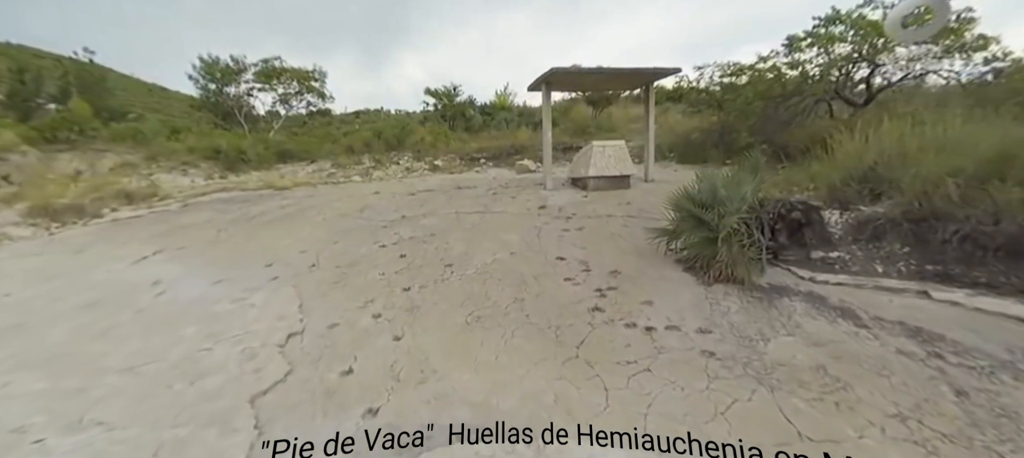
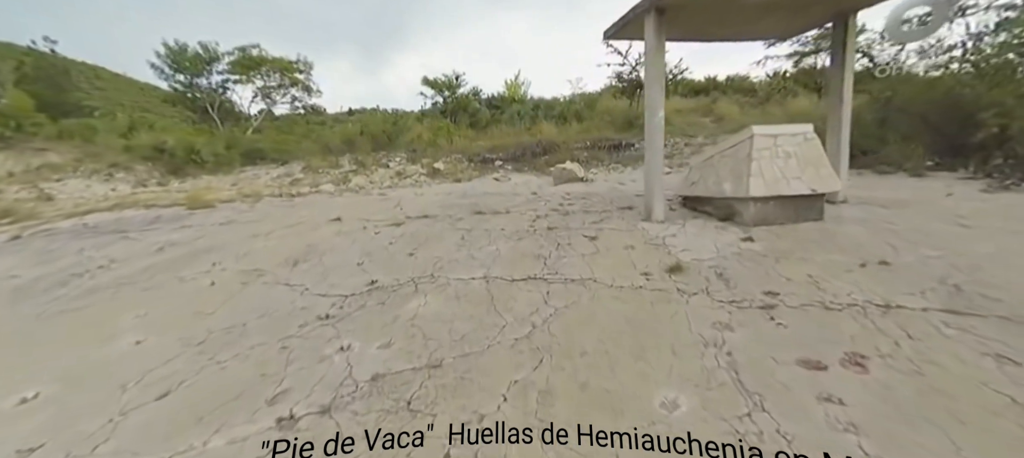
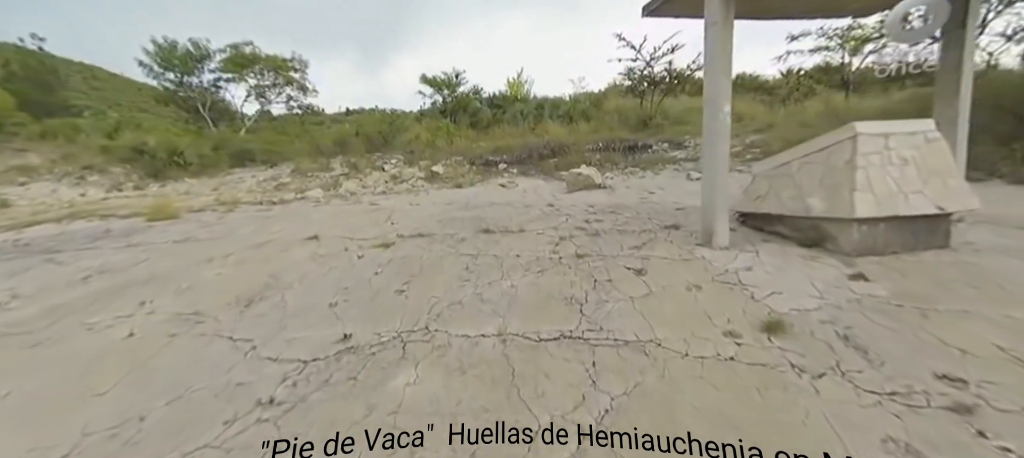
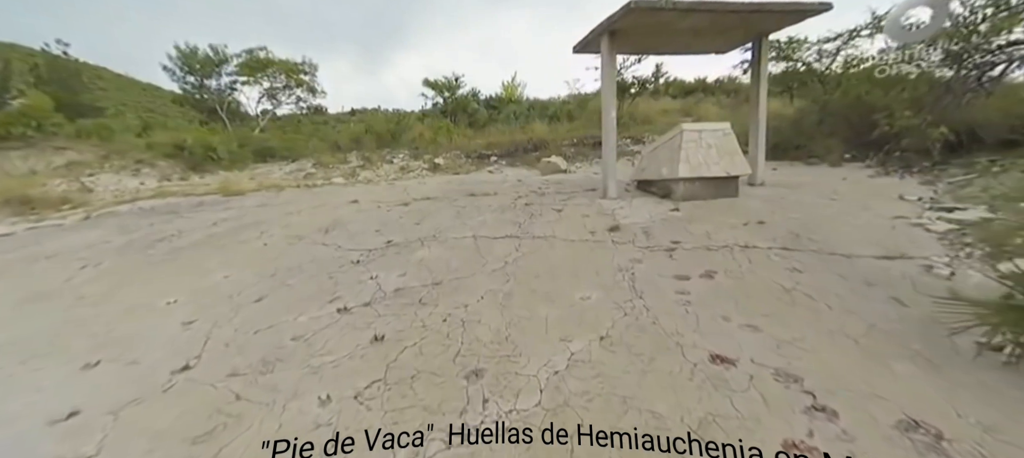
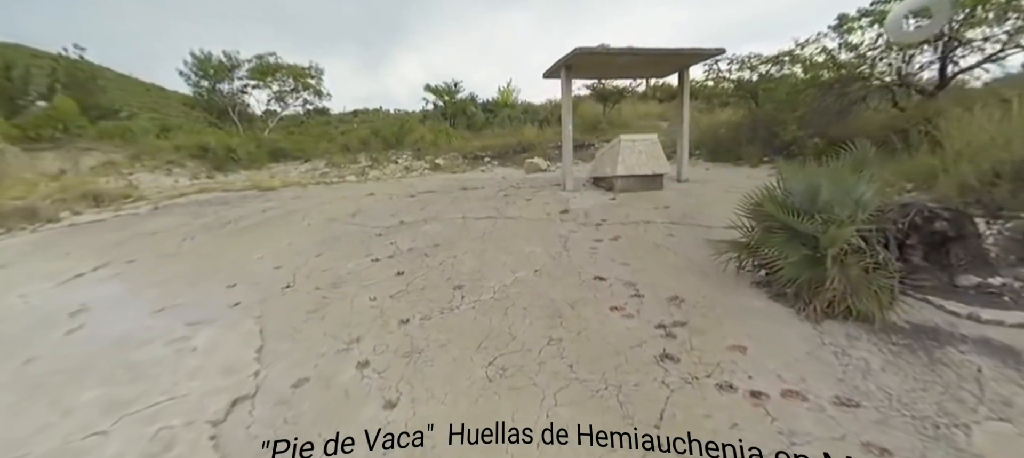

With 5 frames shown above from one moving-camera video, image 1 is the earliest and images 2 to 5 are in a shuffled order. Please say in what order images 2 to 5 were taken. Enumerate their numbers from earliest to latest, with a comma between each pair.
5, 4, 2, 3
